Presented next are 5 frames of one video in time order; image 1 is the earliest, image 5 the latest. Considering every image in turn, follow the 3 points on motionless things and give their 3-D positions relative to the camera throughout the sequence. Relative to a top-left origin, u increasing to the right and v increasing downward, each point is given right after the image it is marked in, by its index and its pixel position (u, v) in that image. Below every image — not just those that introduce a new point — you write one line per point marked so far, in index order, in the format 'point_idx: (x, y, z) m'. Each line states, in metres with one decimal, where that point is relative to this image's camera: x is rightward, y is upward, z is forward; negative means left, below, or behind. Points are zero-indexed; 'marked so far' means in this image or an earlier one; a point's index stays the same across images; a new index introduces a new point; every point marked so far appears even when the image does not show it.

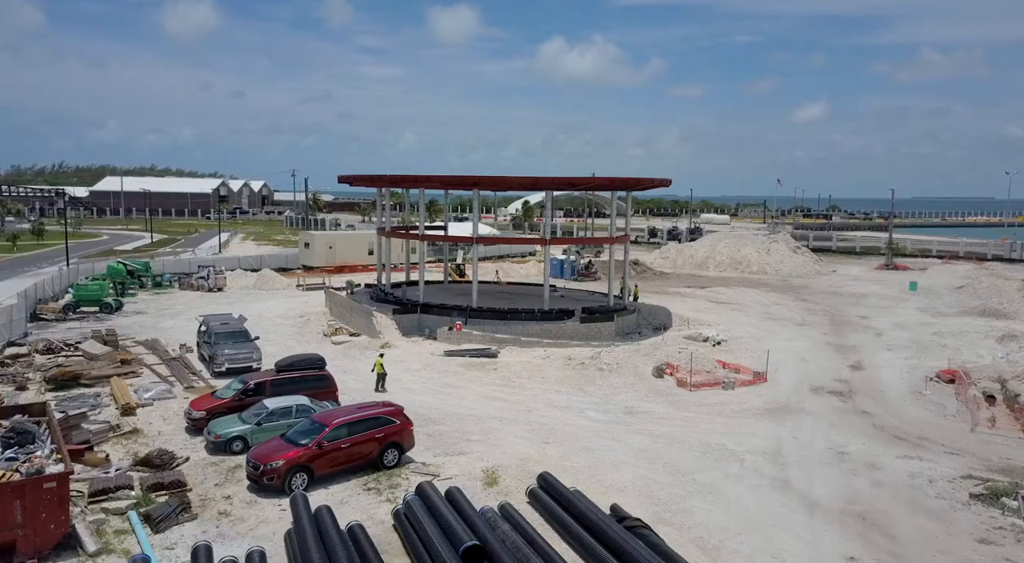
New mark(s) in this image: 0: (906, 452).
0: (+10.9, -4.7, +19.5) m
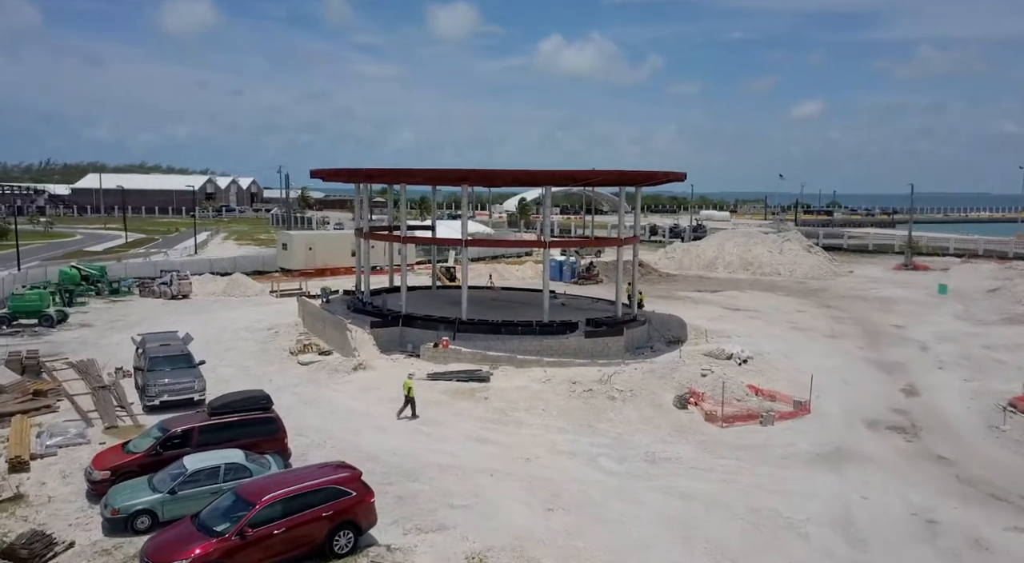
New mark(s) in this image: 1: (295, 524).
0: (+10.8, -5.2, +15.1) m
1: (-3.9, -4.4, +12.8) m
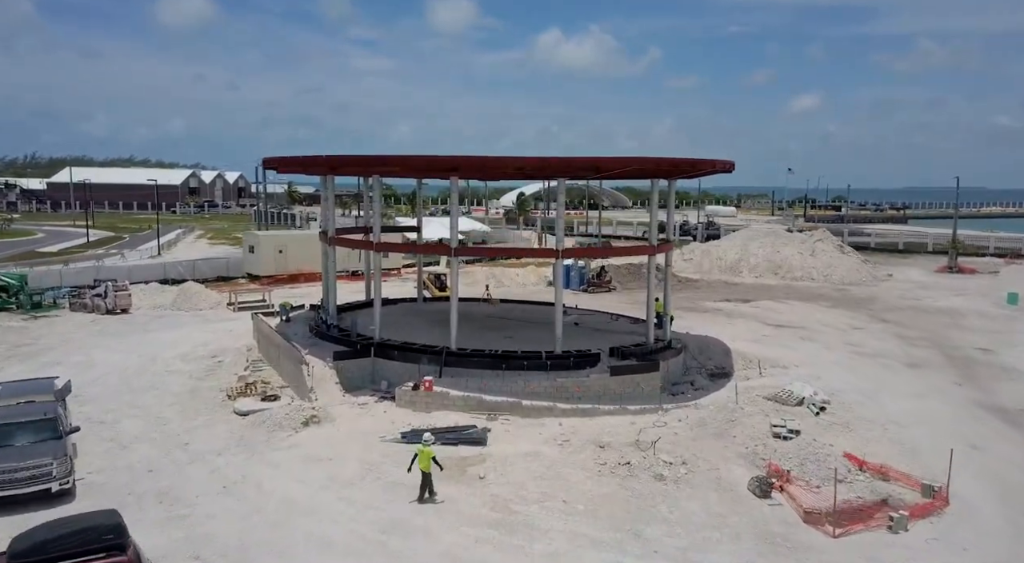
0: (+11.0, -6.0, +8.2) m
1: (-3.7, -5.2, +5.8) m
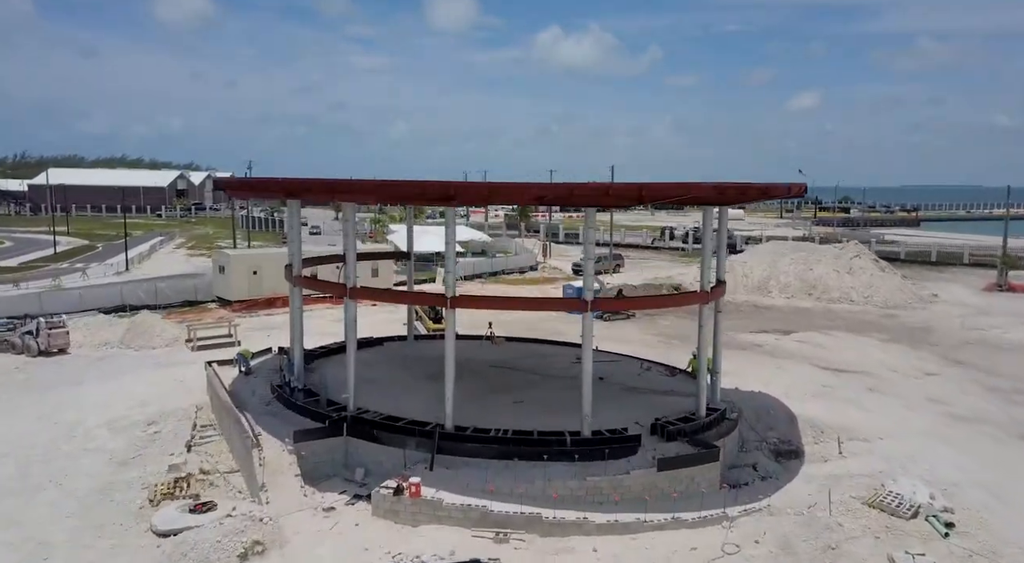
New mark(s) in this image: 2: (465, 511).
0: (+11.4, -7.6, +2.5) m
1: (-3.3, -6.9, 0.0) m
2: (-1.1, -5.3, +16.3) m
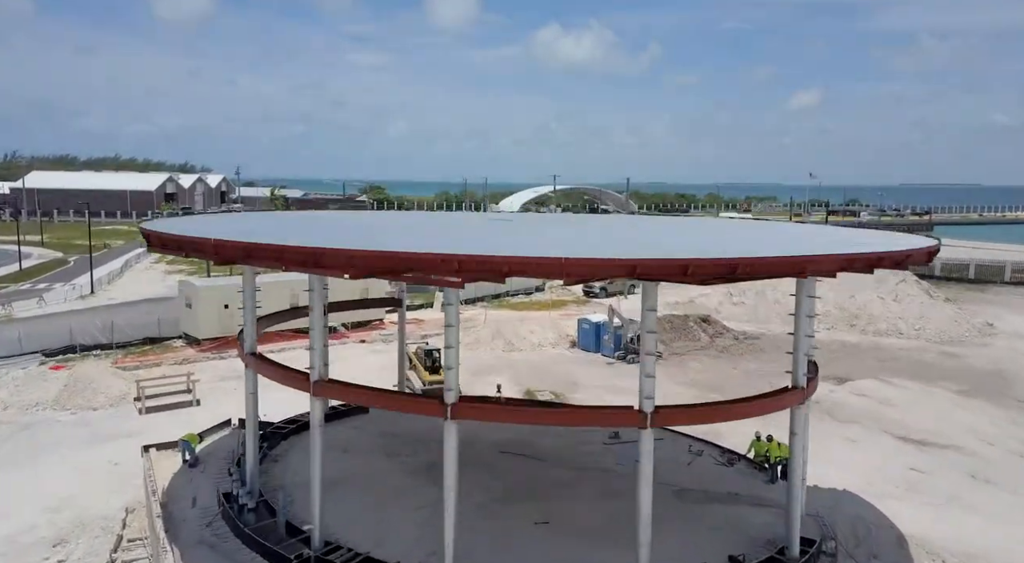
0: (+11.9, -9.6, -3.0) m
1: (-2.8, -8.8, -5.4) m
2: (-0.6, -7.2, +10.8) m
